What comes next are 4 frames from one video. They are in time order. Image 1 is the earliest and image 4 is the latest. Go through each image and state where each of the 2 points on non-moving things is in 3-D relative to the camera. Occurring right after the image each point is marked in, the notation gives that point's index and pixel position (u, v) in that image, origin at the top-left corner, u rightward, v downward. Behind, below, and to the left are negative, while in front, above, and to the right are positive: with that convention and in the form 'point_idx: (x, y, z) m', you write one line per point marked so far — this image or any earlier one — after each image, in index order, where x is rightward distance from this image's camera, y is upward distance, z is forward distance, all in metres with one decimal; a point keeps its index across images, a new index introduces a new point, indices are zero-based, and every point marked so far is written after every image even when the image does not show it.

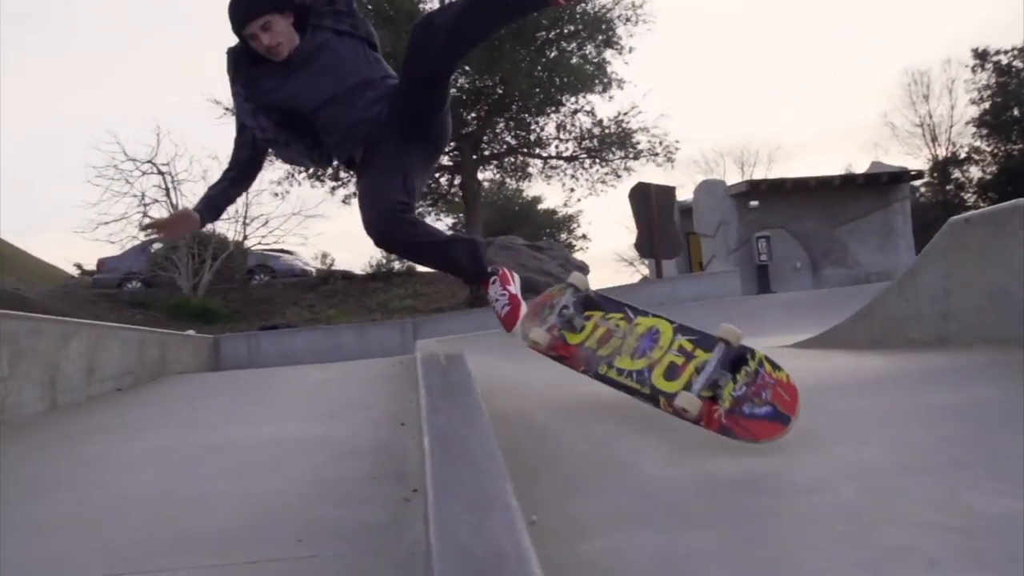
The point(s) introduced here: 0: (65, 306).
0: (-8.0, -0.3, +16.0) m
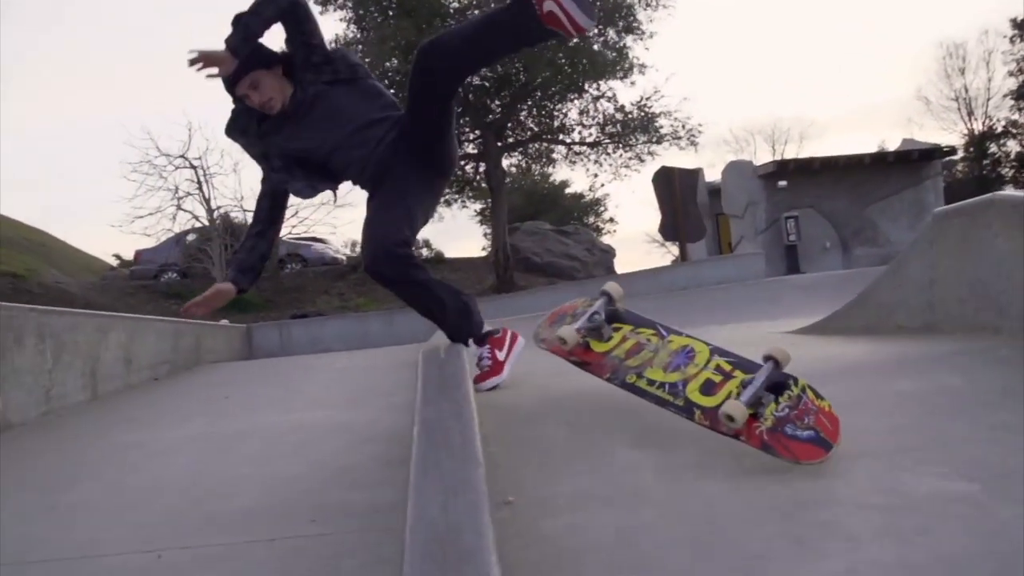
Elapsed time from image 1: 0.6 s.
0: (-7.6, -0.2, +16.6) m
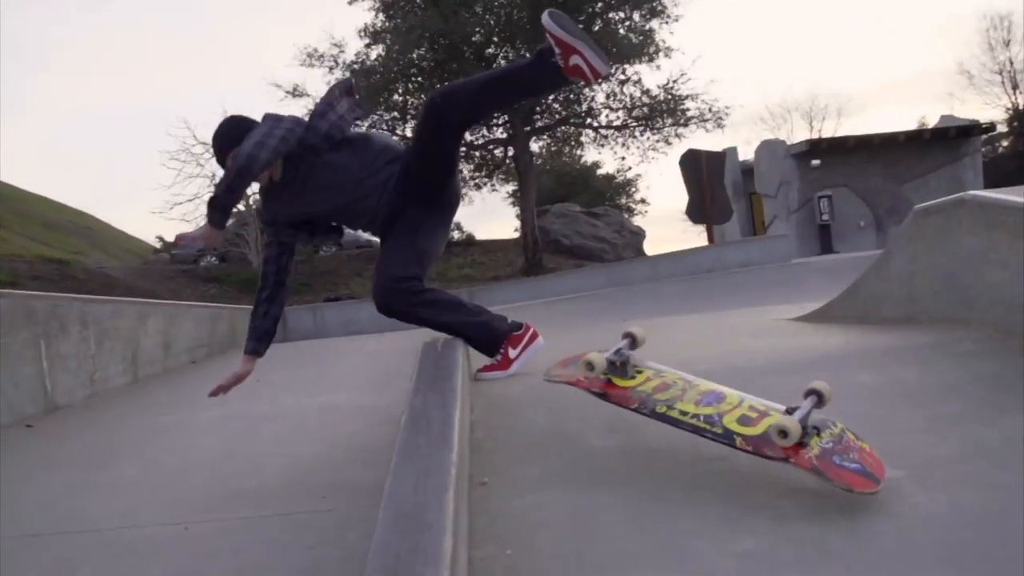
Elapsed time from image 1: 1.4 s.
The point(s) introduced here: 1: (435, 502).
0: (-7.0, +0.1, +17.2) m
1: (-0.2, -0.5, +2.2) m
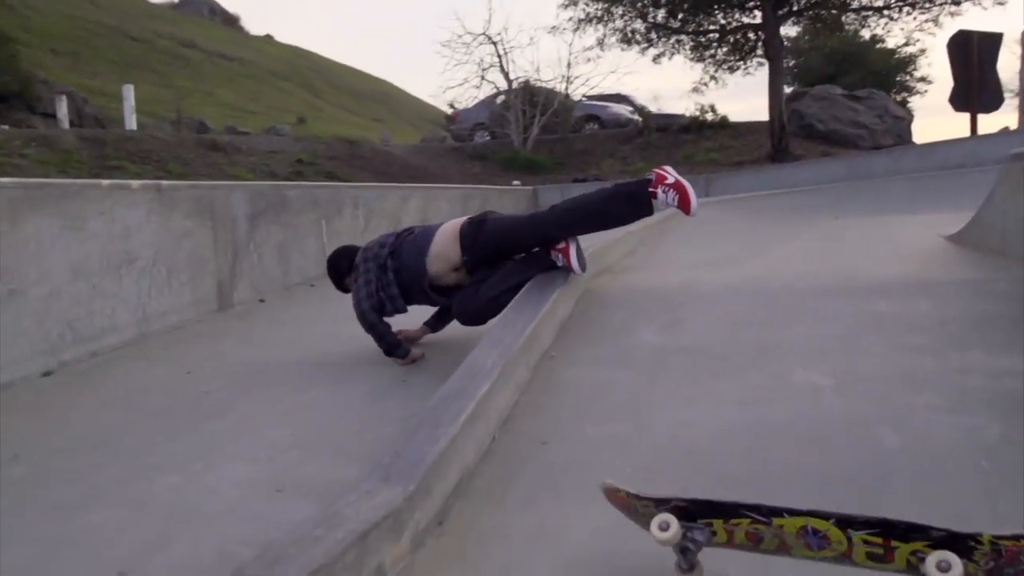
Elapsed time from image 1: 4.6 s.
0: (-2.0, +2.9, +19.6) m
1: (-0.1, -0.3, +3.6) m
